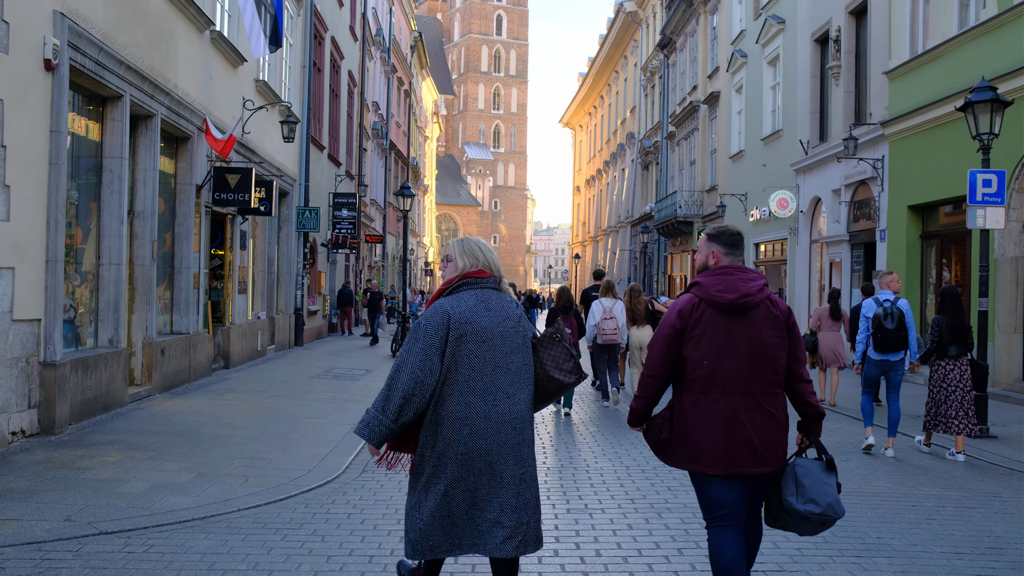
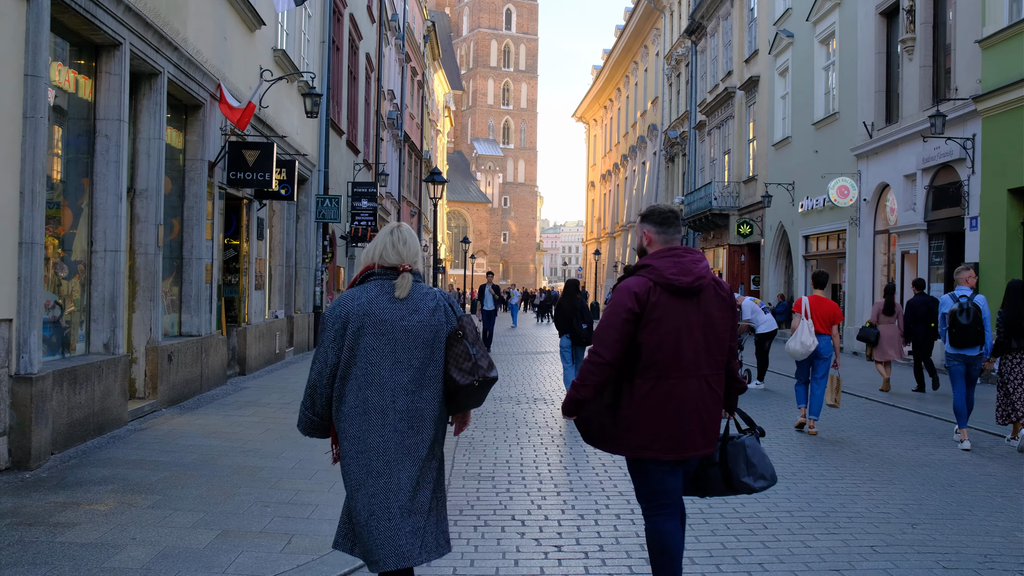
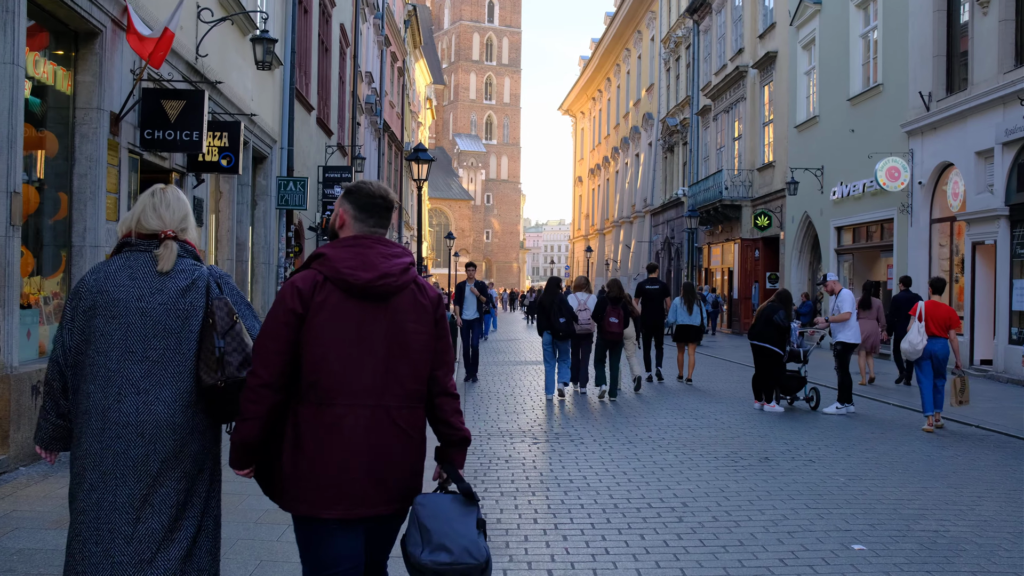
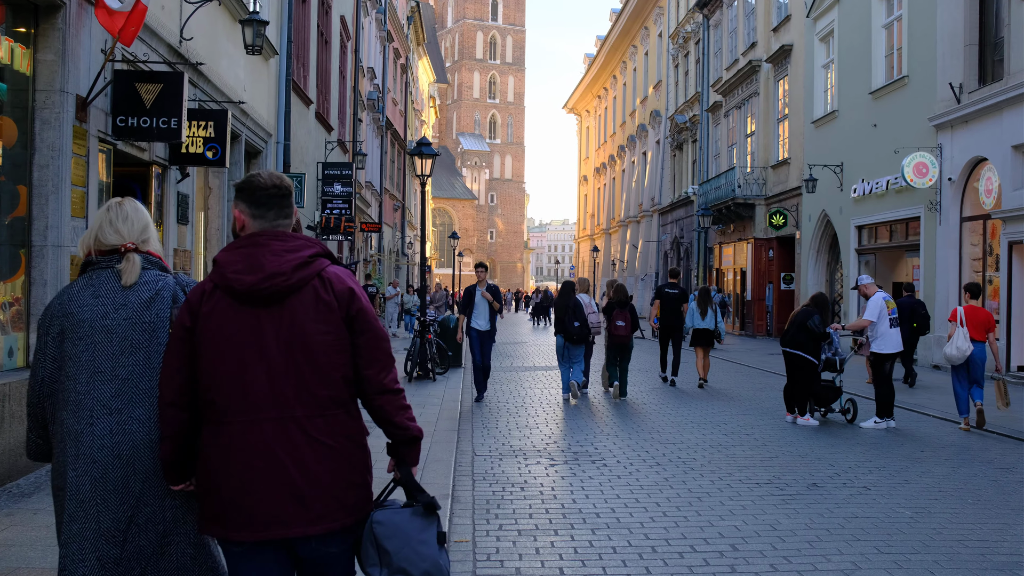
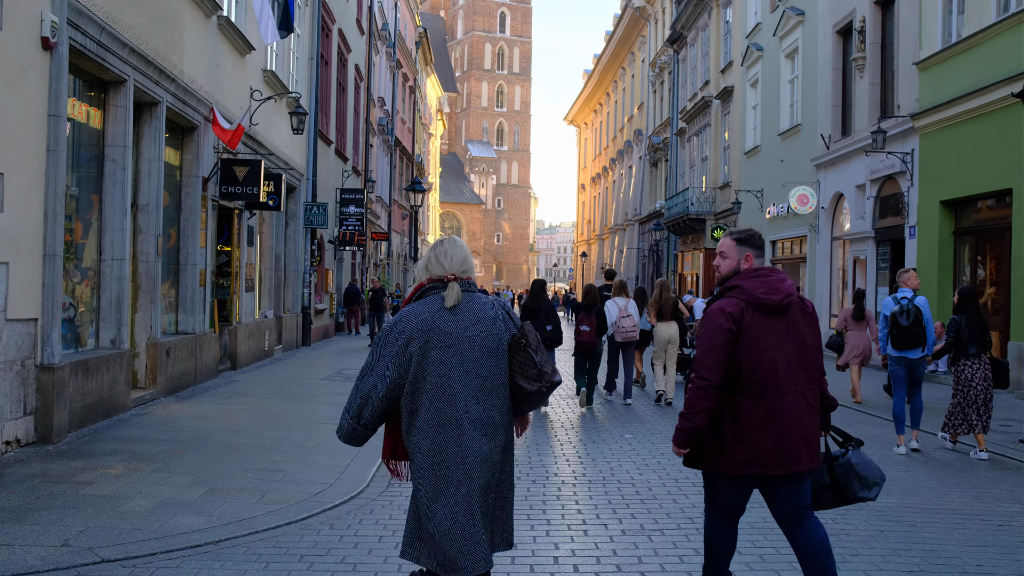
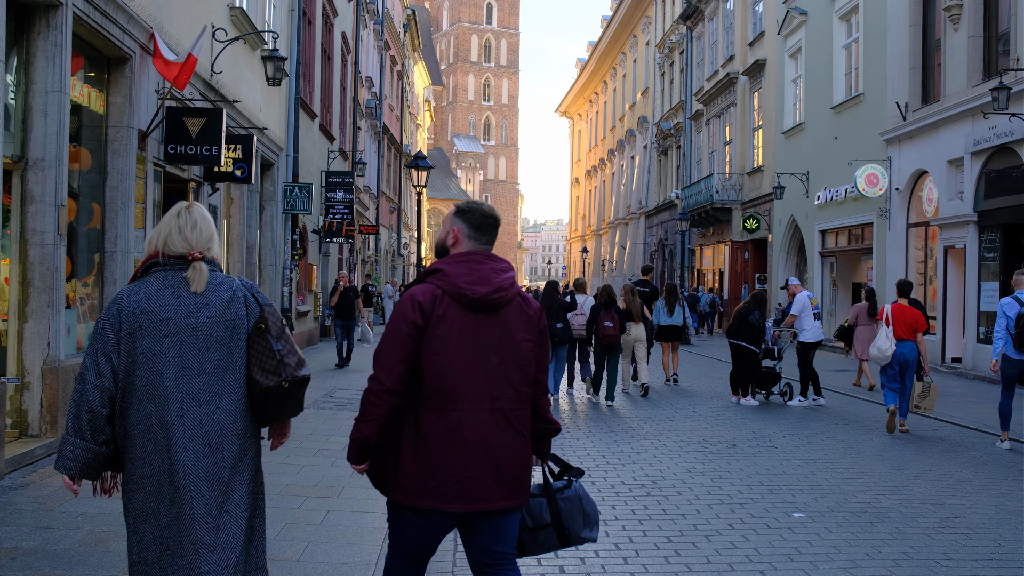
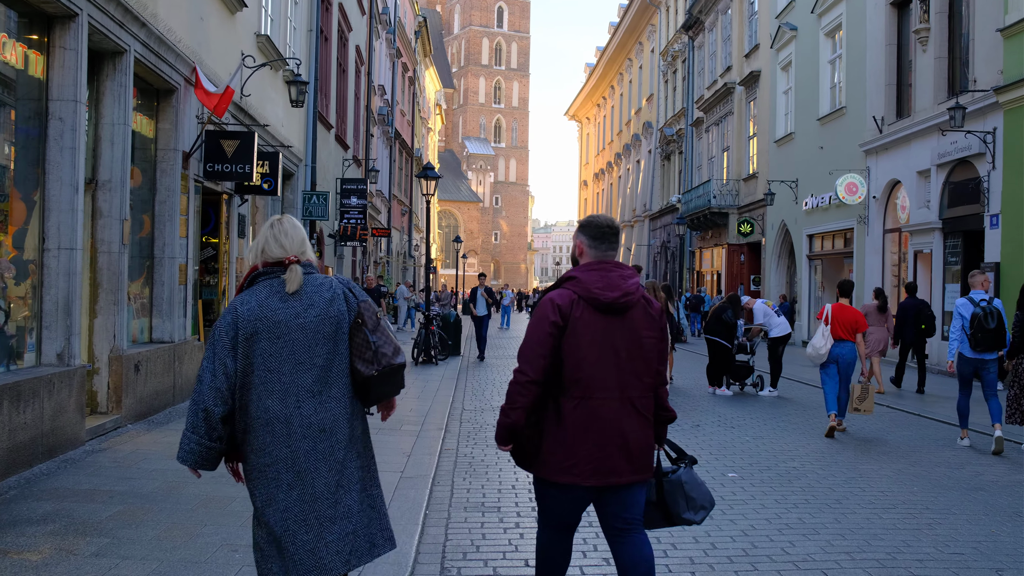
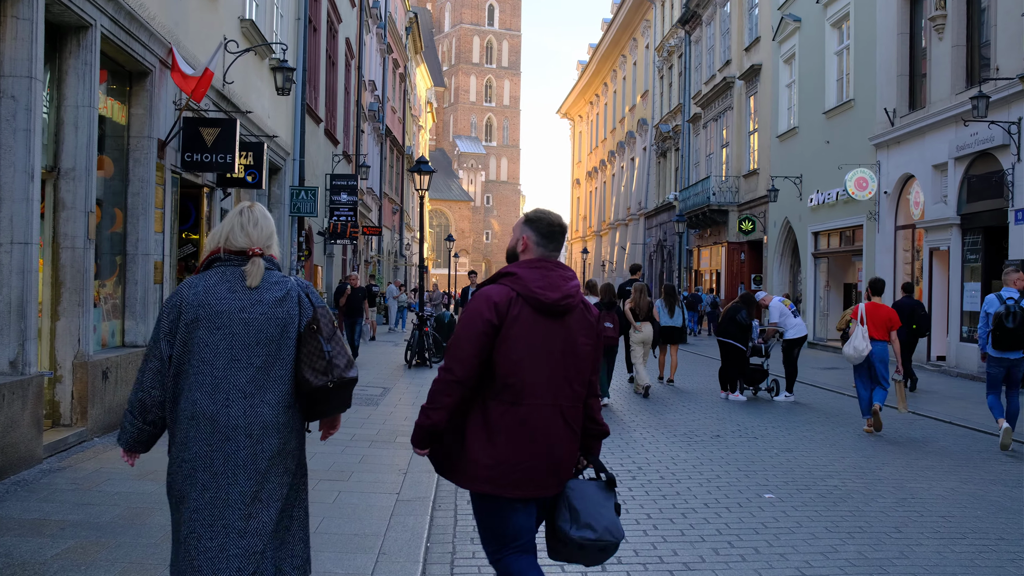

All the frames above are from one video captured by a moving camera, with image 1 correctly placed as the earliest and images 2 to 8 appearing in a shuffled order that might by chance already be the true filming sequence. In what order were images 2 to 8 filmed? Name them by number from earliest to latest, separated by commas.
5, 2, 7, 8, 6, 3, 4
